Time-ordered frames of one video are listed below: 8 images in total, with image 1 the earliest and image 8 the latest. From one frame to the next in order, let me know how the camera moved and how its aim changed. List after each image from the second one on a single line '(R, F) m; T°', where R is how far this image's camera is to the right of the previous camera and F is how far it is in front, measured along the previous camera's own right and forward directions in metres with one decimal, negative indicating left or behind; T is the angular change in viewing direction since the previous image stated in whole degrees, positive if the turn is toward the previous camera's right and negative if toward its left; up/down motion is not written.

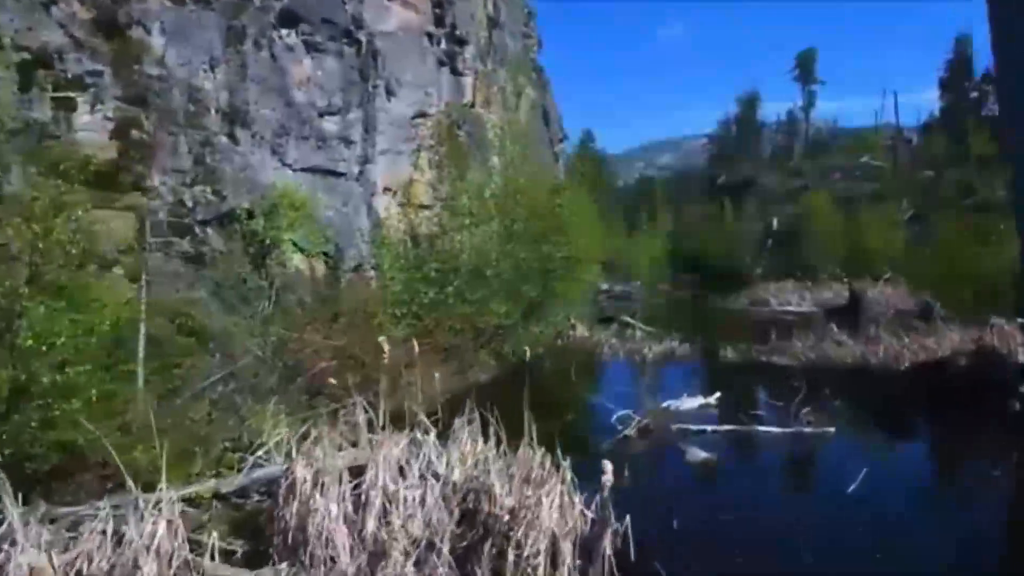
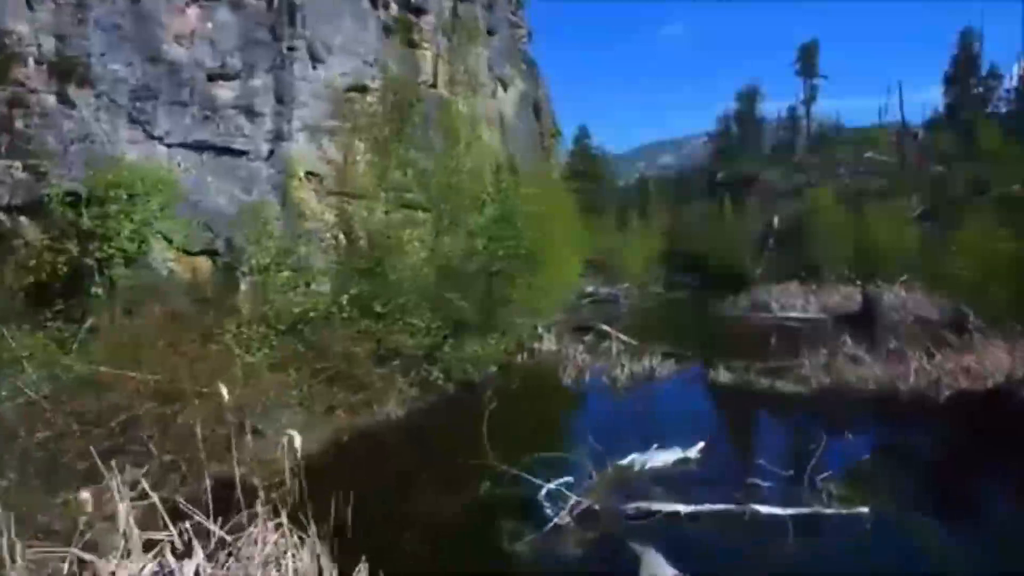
(+1.4, +4.9) m; 0°
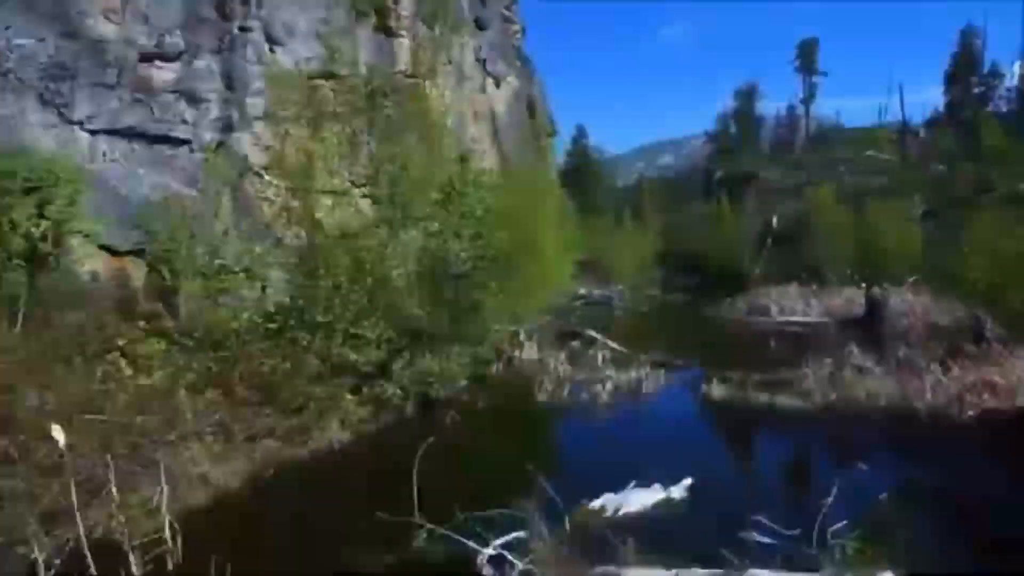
(+0.6, +2.1) m; 0°
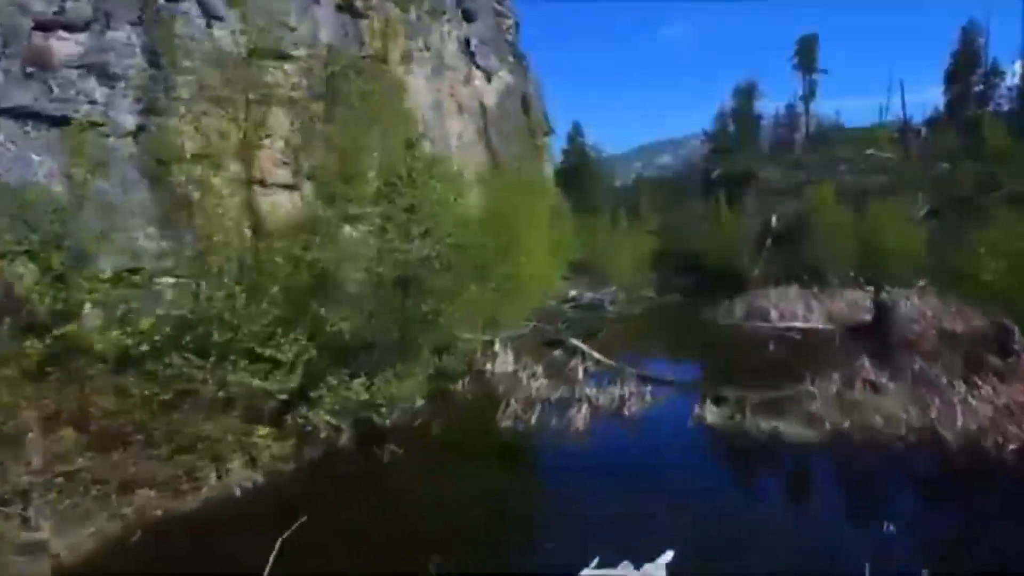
(+0.7, +2.6) m; 0°
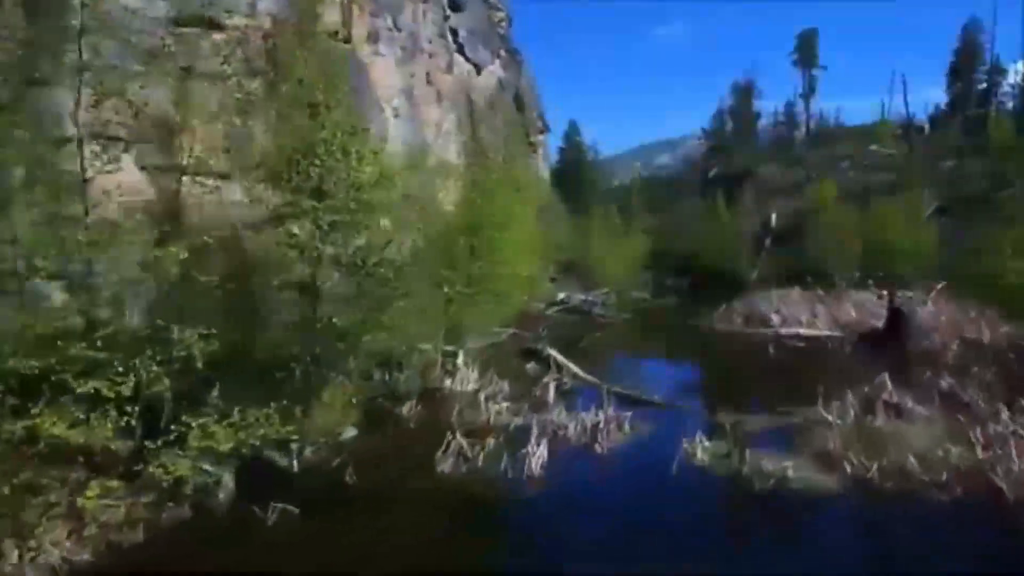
(+0.8, +3.1) m; 0°
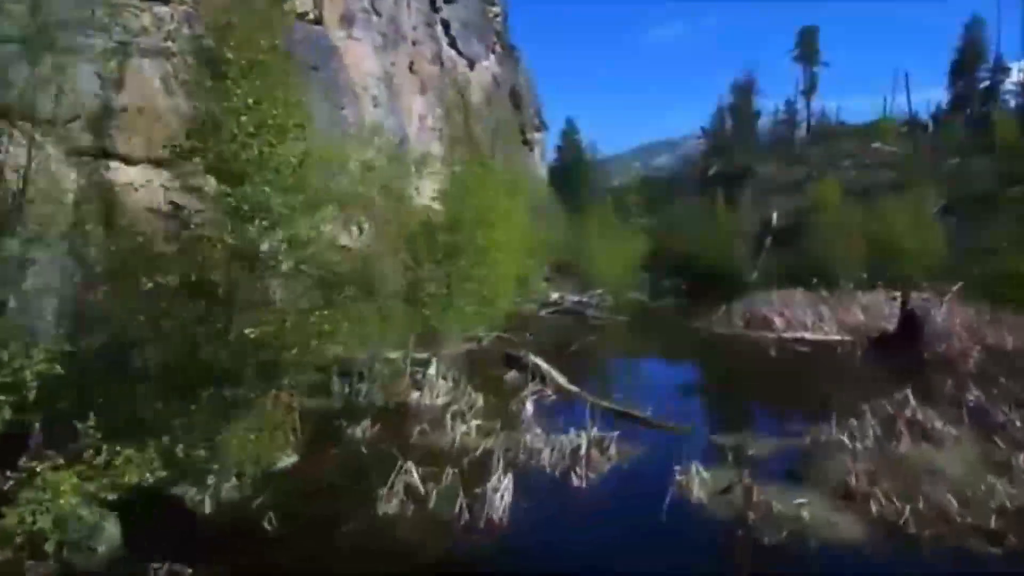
(+0.5, +2.0) m; 0°
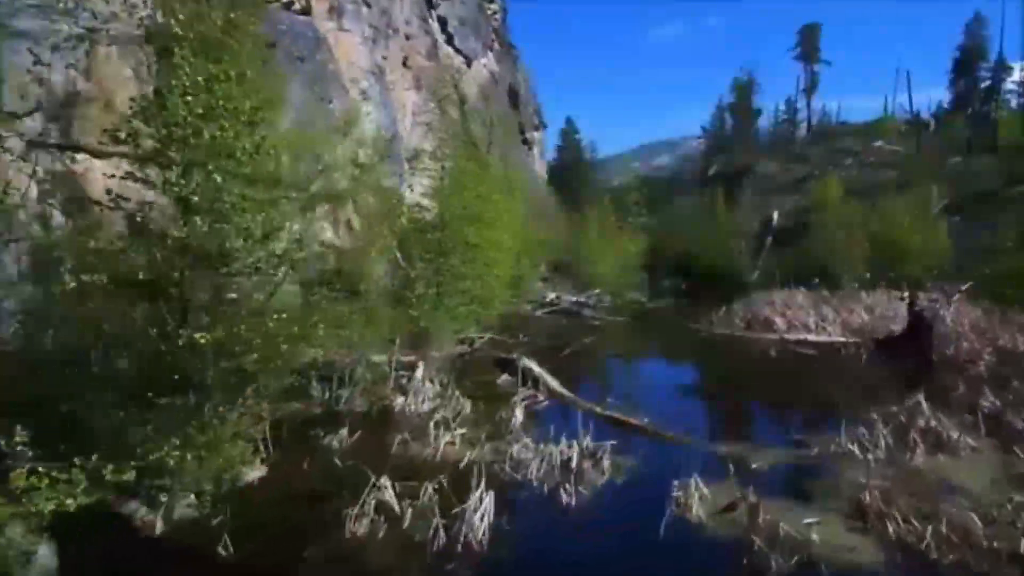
(+0.2, +0.9) m; 0°
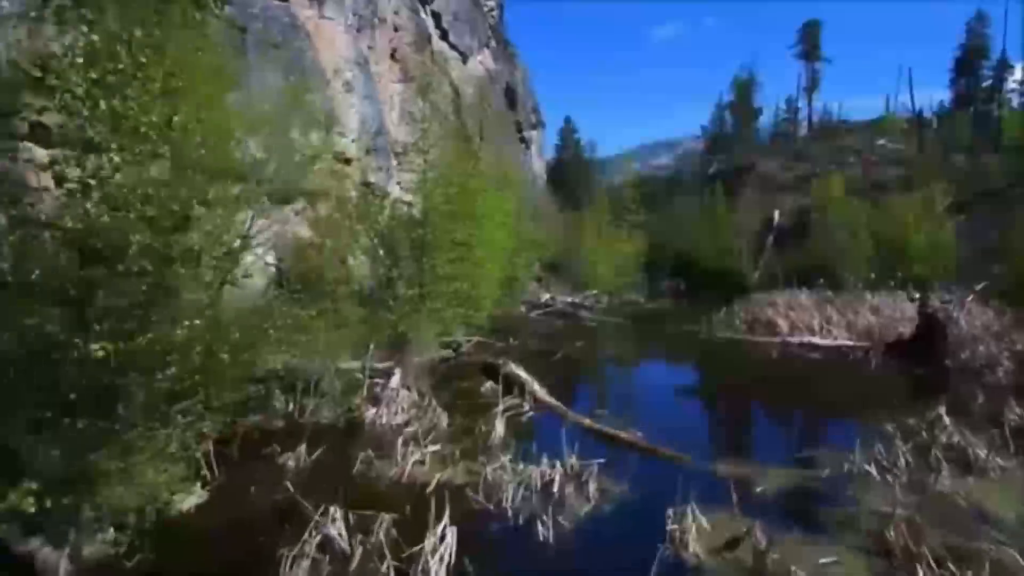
(+0.3, +1.4) m; 0°
